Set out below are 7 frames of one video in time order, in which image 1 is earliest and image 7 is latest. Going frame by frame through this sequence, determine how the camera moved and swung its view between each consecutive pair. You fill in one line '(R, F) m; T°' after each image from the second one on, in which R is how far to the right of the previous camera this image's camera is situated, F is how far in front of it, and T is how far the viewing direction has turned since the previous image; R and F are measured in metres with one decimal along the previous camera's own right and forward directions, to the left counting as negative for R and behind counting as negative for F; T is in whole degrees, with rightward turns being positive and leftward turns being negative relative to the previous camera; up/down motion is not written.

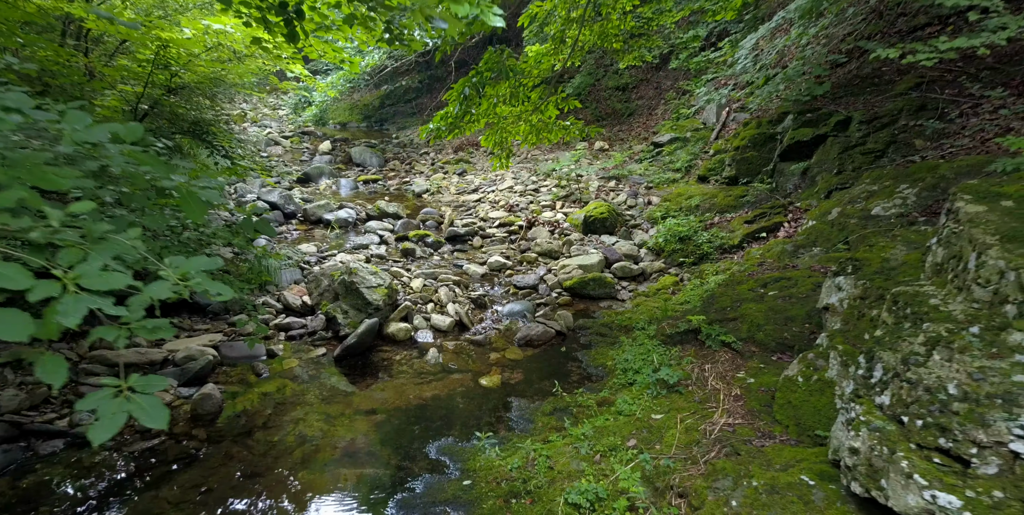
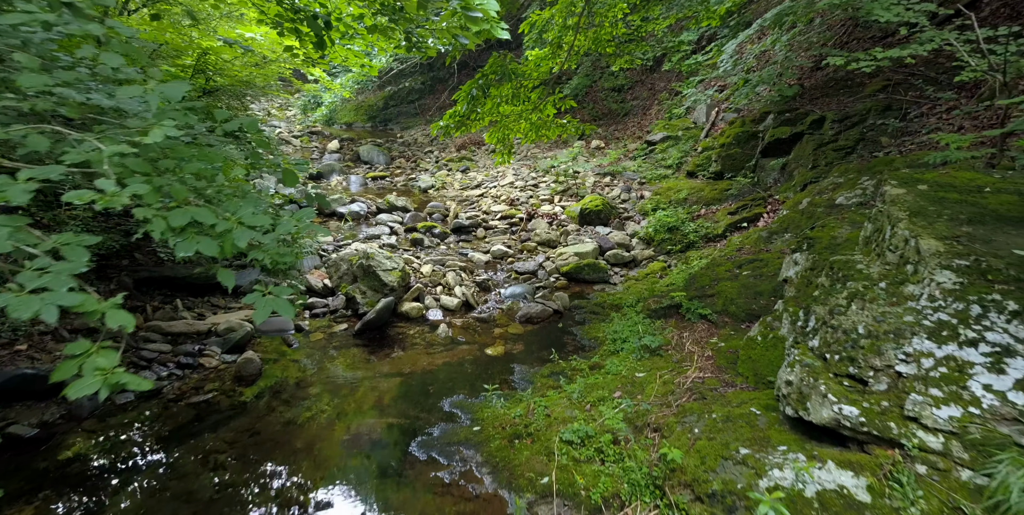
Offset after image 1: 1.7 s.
(0.0, -0.6) m; 0°
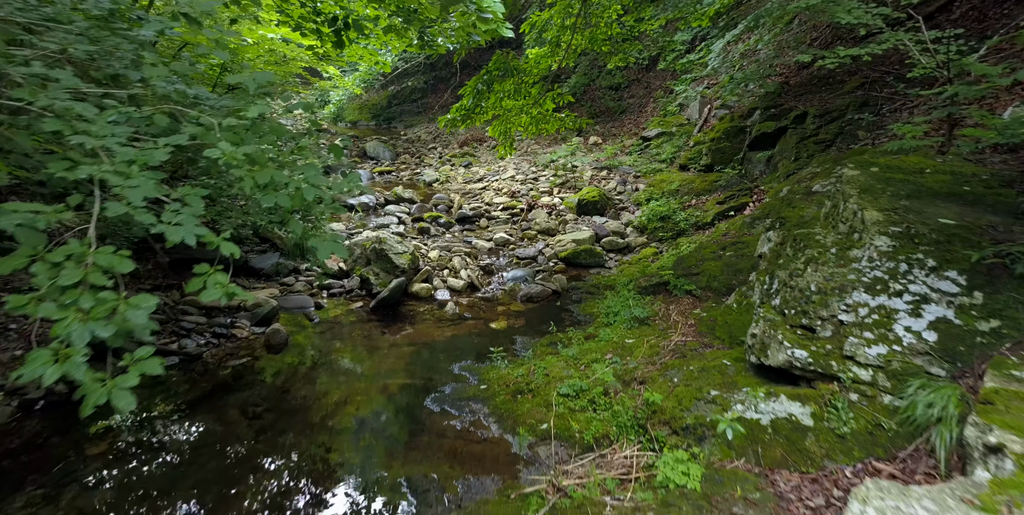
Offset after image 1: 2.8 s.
(0.0, -0.5) m; 0°
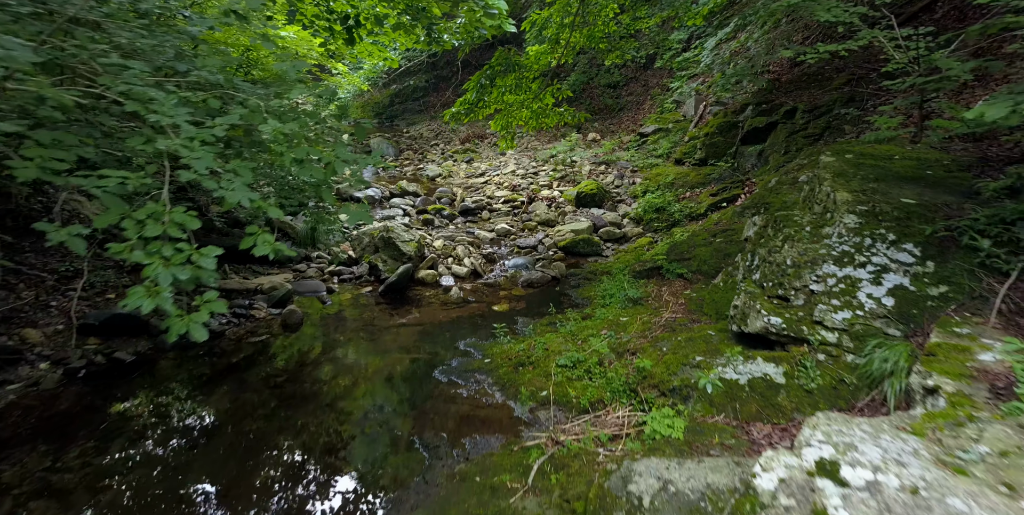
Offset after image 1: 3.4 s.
(0.0, -0.3) m; 0°
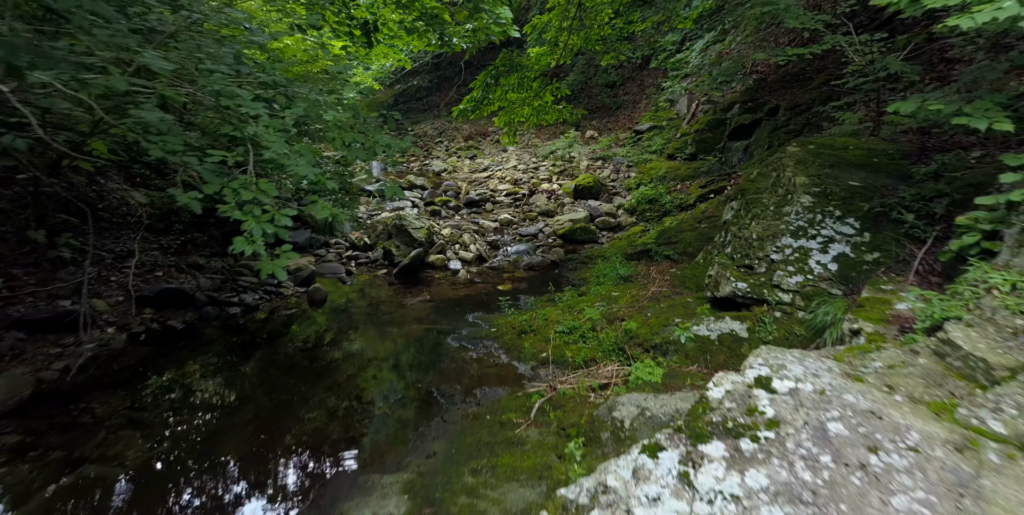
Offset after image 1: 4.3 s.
(0.0, -0.6) m; 0°
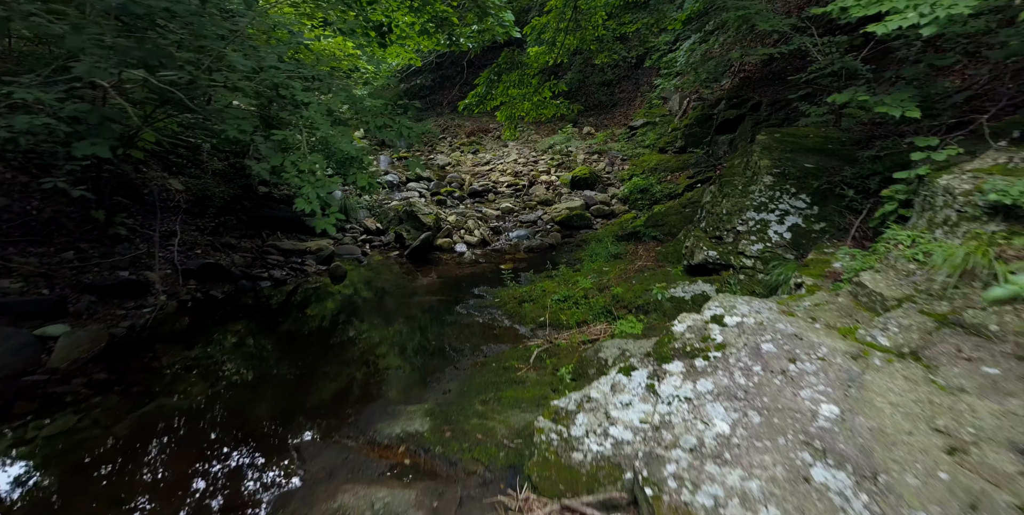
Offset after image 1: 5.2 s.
(0.0, -0.6) m; 0°
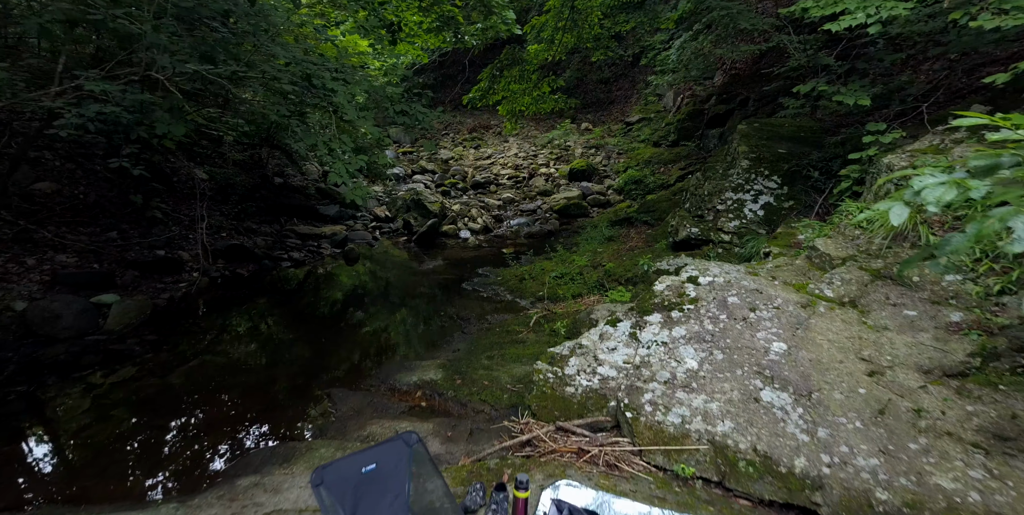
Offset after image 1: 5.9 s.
(0.0, -0.5) m; 0°
